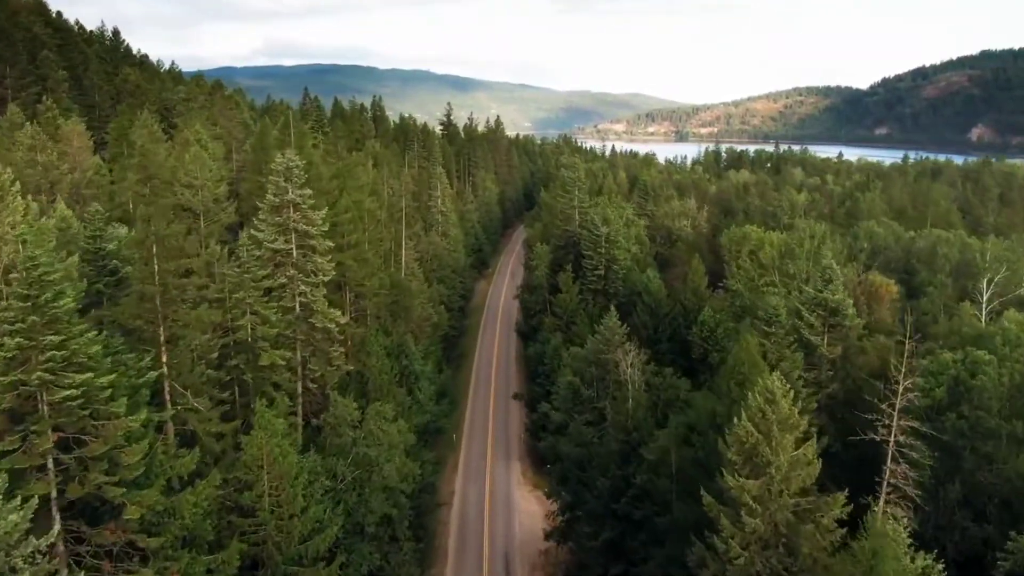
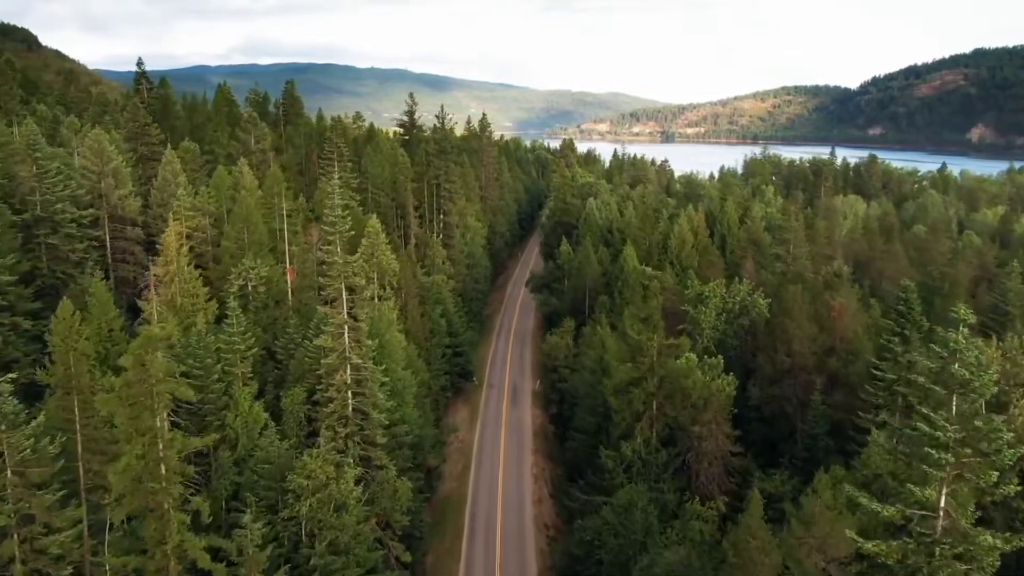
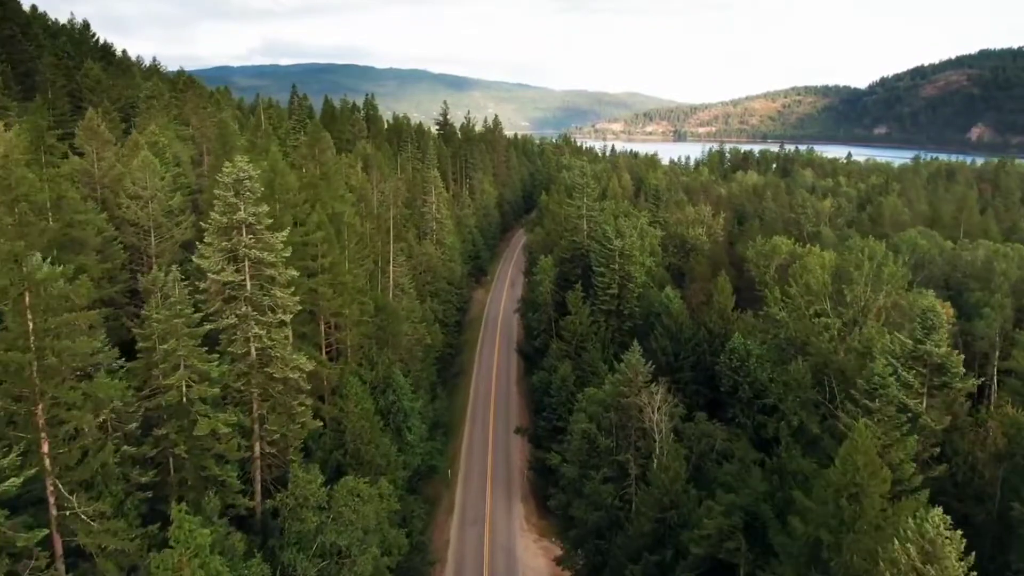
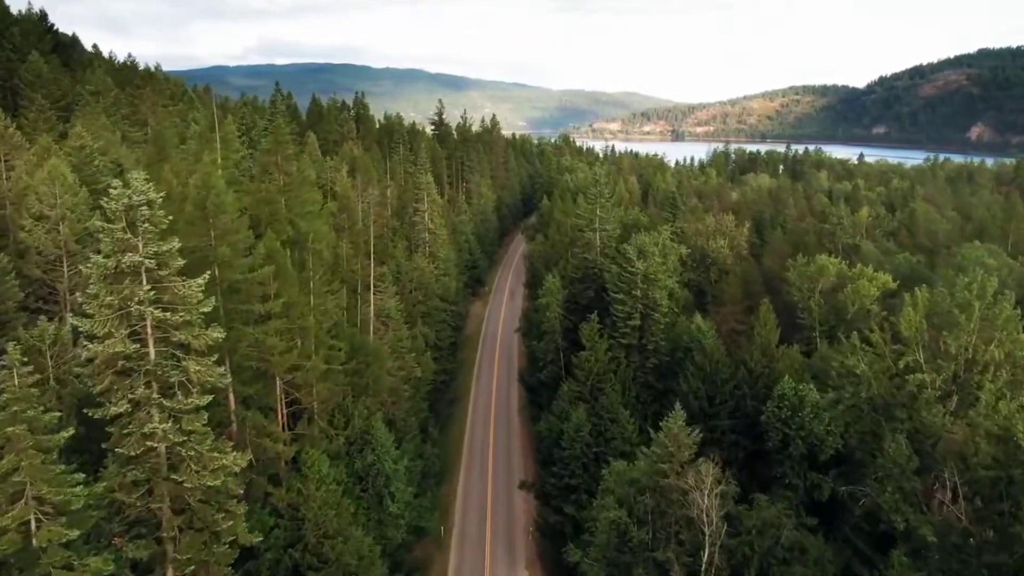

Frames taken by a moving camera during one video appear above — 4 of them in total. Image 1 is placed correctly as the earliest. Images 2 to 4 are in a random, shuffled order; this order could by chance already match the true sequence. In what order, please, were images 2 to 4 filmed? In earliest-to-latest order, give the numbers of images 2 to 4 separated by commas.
3, 4, 2
